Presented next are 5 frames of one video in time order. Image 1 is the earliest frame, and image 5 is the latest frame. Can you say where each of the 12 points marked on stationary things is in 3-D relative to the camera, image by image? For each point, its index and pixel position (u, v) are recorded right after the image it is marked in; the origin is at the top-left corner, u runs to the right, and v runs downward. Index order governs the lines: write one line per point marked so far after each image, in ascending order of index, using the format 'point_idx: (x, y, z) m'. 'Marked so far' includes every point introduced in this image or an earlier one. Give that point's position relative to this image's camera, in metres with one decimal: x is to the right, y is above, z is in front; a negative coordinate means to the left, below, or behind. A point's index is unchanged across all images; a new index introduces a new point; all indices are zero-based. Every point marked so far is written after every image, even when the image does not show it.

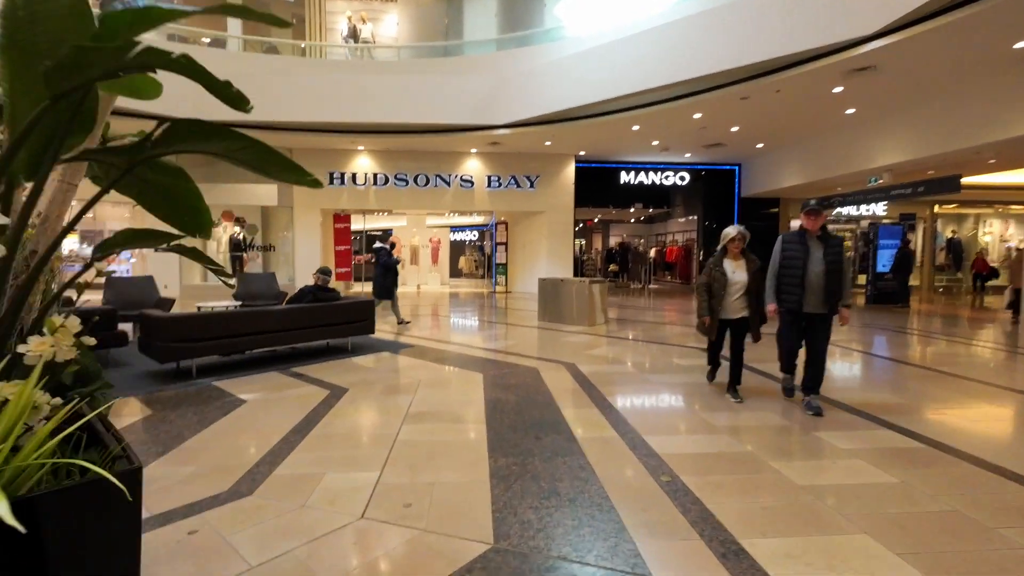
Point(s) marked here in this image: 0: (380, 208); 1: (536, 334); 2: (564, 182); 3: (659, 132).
0: (-3.9, +2.3, +14.2) m
1: (+0.3, -0.7, +7.4) m
2: (+1.5, +3.1, +14.4) m
3: (+3.6, +3.8, +11.8) m
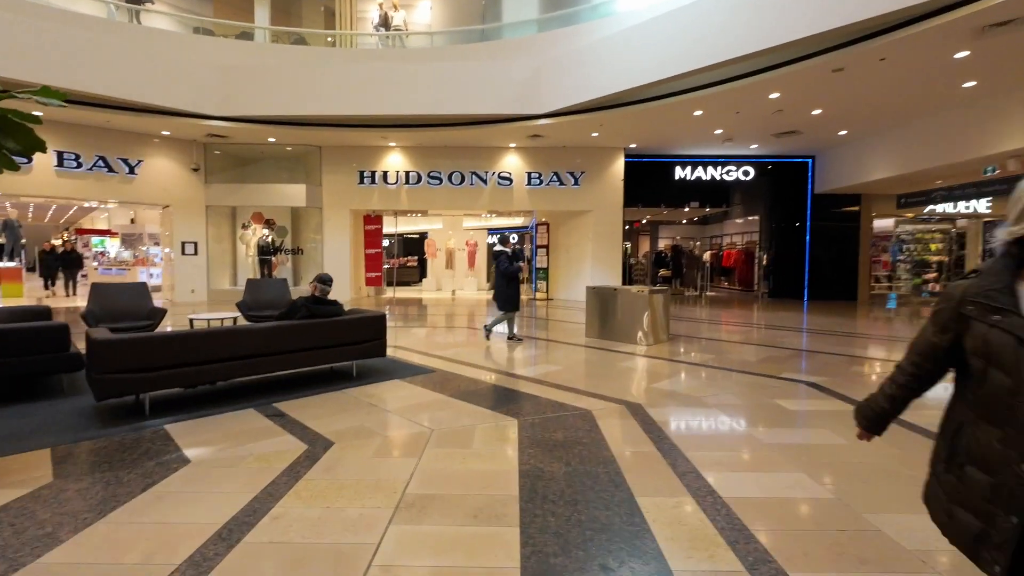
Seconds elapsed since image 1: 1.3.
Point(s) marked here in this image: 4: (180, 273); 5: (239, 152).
0: (-2.7, +2.2, +13.3) m
1: (+0.9, -0.8, +6.1) m
2: (+2.7, +2.9, +13.0) m
3: (+4.5, +3.6, +10.3) m
4: (-8.7, +0.4, +12.6) m
5: (-7.4, +3.7, +13.2) m
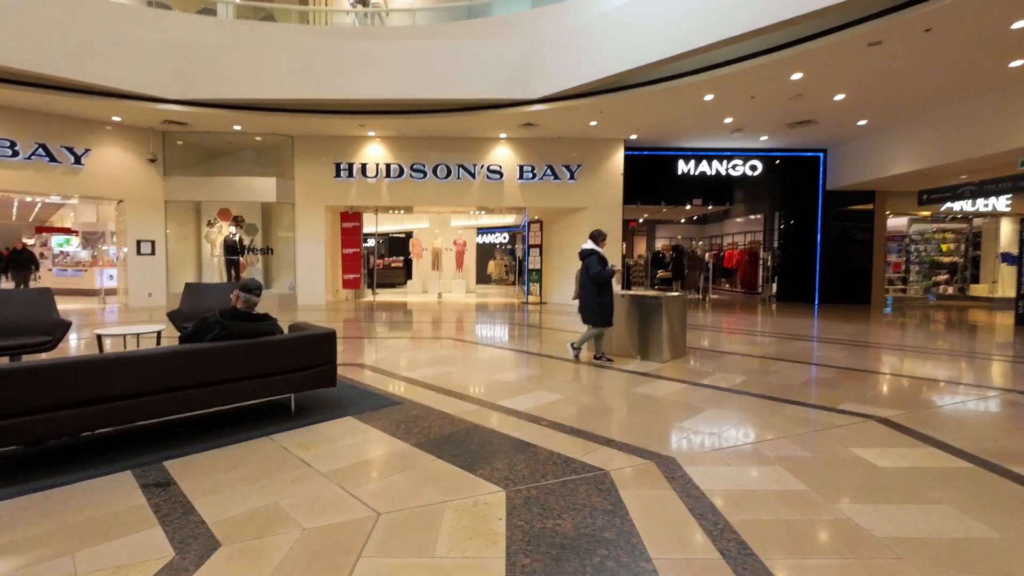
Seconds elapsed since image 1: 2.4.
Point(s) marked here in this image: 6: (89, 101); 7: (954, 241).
0: (-3.0, +2.1, +12.2) m
1: (+0.7, -0.9, +5.1) m
2: (+2.4, +2.9, +12.0) m
3: (+4.3, +3.5, +9.3) m
4: (-8.9, +0.3, +11.4) m
5: (-7.6, +3.6, +12.1) m
6: (-8.3, +3.6, +9.5) m
7: (+13.6, +1.4, +15.0) m
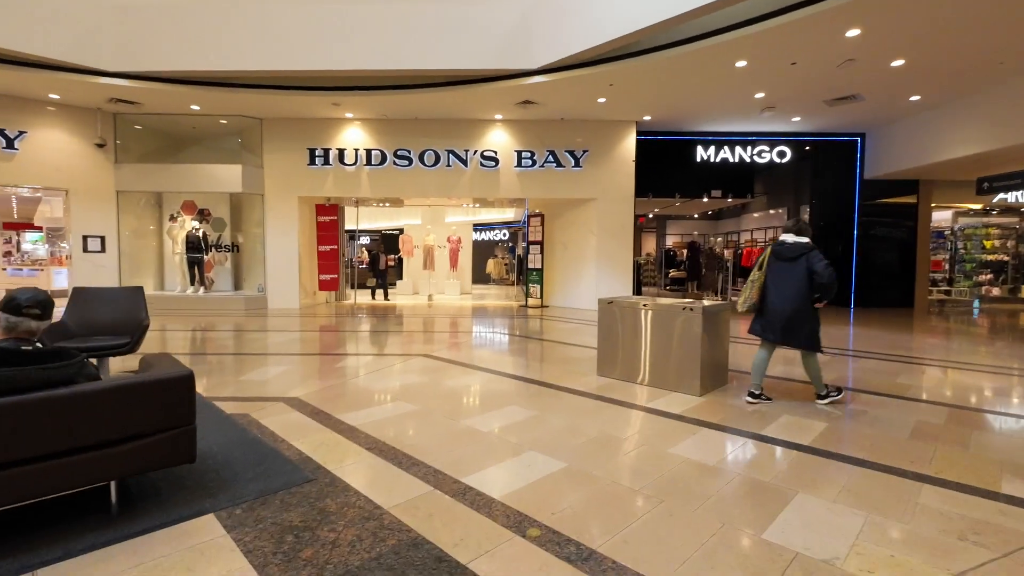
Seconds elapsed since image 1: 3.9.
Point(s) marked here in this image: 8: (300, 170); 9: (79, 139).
0: (-3.0, +2.1, +10.8) m
1: (+0.6, -0.9, +3.7) m
2: (+2.4, +2.8, +10.6) m
3: (+4.2, +3.5, +7.9) m
4: (-9.0, +0.3, +10.1) m
5: (-7.7, +3.6, +10.7) m
6: (-8.4, +3.6, +8.2) m
7: (+13.6, +1.4, +13.5) m
8: (-4.7, +2.6, +10.7) m
9: (-8.8, +3.0, +9.9) m
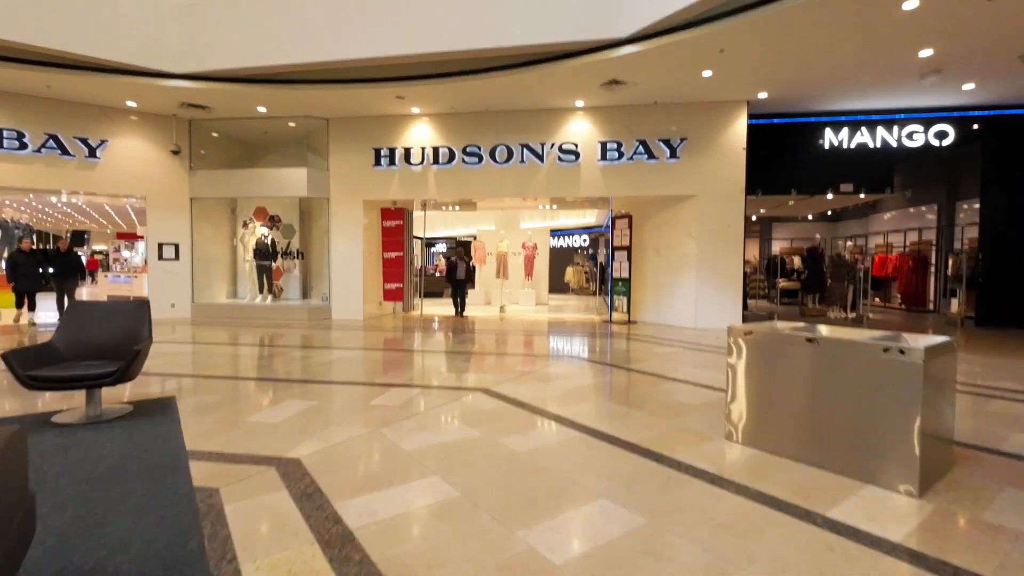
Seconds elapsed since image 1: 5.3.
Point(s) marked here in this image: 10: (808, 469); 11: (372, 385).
0: (-1.4, +1.8, +9.9) m
1: (+1.0, -1.1, +2.2) m
2: (+3.9, +2.6, +8.8) m
3: (+5.3, +3.2, +5.8) m
4: (-7.4, +0.1, +10.1) m
5: (-6.0, +3.4, +10.5) m
6: (-7.1, +3.5, +8.2) m
7: (+15.4, +1.0, +9.9) m
8: (-3.0, +2.4, +10.1) m
9: (-7.2, +2.9, +9.9) m
10: (+1.7, -1.1, +2.8) m
11: (-1.4, -1.1, +4.9) m
